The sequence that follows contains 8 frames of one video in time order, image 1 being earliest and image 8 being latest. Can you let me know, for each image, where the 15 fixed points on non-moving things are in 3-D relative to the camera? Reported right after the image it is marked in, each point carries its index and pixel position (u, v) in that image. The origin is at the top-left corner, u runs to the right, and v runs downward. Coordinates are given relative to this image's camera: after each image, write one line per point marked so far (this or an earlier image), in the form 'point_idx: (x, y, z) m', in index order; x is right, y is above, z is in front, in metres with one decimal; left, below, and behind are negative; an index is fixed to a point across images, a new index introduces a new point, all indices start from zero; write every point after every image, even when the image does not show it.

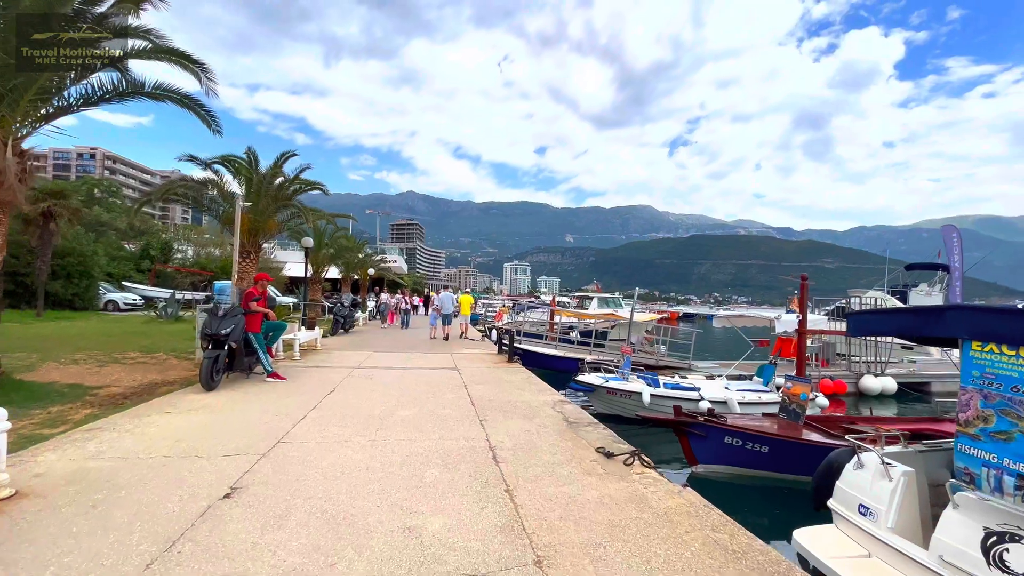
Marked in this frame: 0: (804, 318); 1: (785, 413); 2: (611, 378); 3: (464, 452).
0: (+5.4, -0.6, +8.4) m
1: (+4.9, -2.3, +8.4) m
2: (+2.4, -2.2, +11.2) m
3: (-0.6, -1.9, +5.4) m
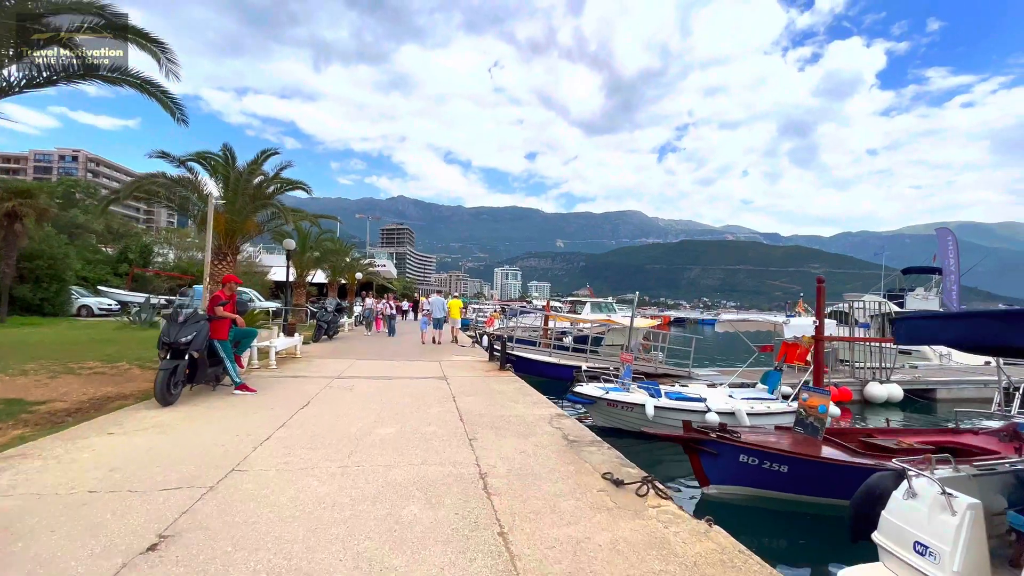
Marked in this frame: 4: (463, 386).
0: (+5.2, -0.6, +7.8) m
1: (+4.8, -2.3, +7.7) m
2: (+2.2, -2.3, +10.5) m
3: (-0.6, -1.9, +4.6) m
4: (-1.0, -2.1, +9.9) m
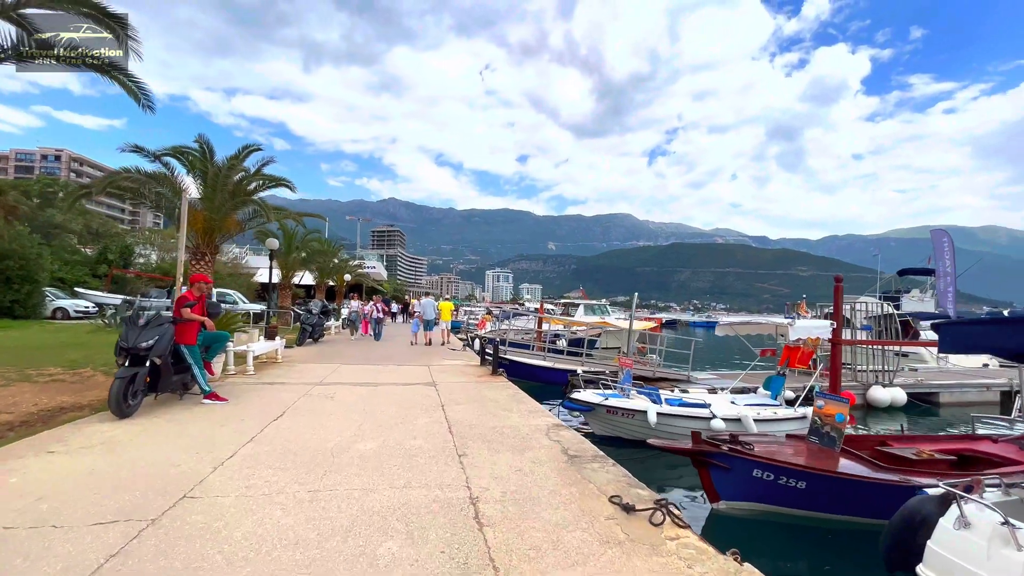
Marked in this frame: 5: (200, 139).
0: (+5.1, -0.6, +7.3) m
1: (+4.7, -2.3, +7.2) m
2: (+2.1, -2.3, +9.9) m
3: (-0.7, -1.9, +4.0) m
4: (-1.2, -2.1, +9.3) m
5: (-10.0, +4.8, +14.6) m
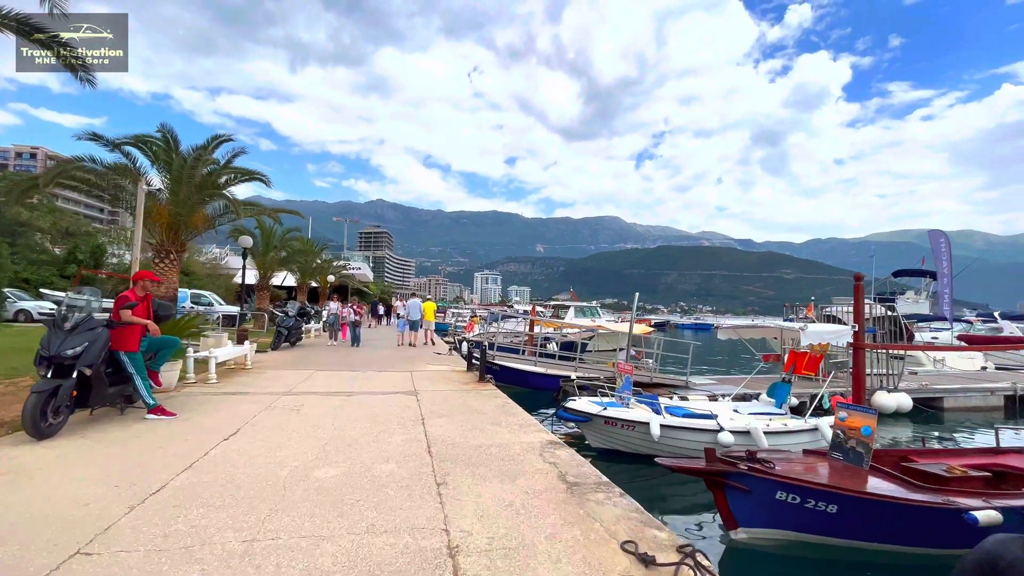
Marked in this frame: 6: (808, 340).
0: (+5.0, -0.6, +6.6) m
1: (+4.6, -2.3, +6.4) m
2: (+1.9, -2.3, +9.1) m
3: (-0.7, -1.9, +3.2) m
4: (-1.4, -2.1, +8.4) m
5: (-10.3, +4.7, +13.6) m
6: (+6.2, -1.1, +9.7) m
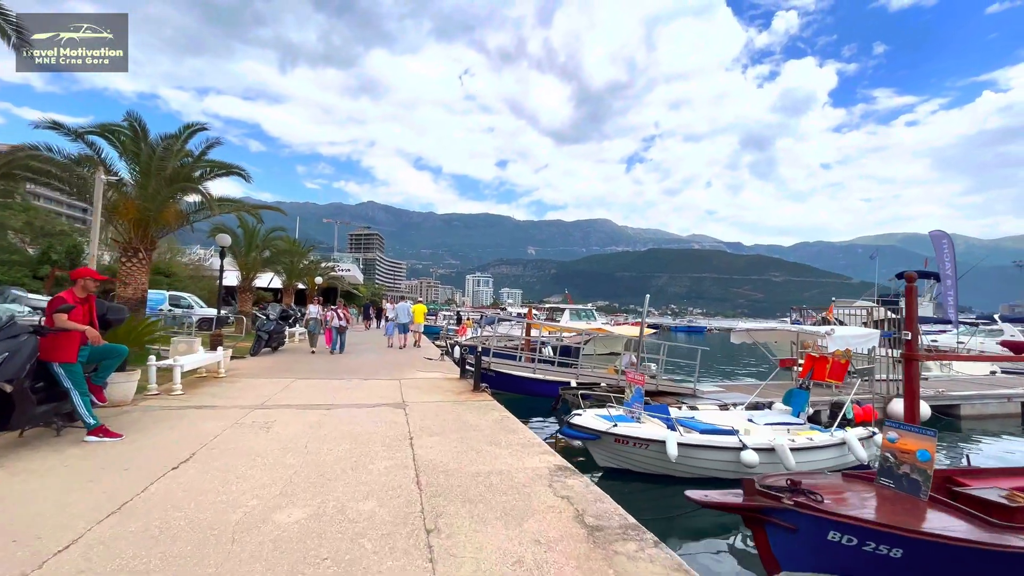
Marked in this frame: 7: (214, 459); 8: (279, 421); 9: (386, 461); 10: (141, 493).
0: (+5.0, -0.6, +5.8) m
1: (+4.6, -2.3, +5.6) m
2: (+1.8, -2.3, +8.3) m
3: (-0.6, -1.9, +2.3) m
4: (-1.4, -2.1, +7.5) m
5: (-10.4, +4.7, +12.5) m
6: (+6.2, -1.1, +8.9) m
7: (-3.5, -2.0, +5.3) m
8: (-3.6, -2.1, +7.2) m
9: (-1.5, -2.0, +5.4) m
10: (-3.5, -1.9, +4.4) m
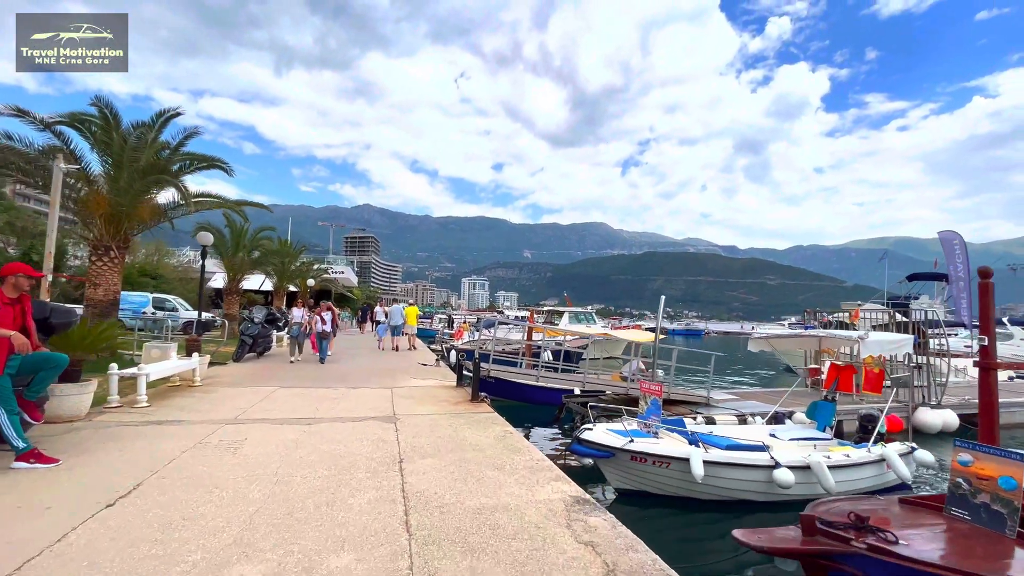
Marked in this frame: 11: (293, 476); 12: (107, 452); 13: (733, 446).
0: (+5.1, -0.6, +5.0) m
1: (+4.7, -2.3, +4.8) m
2: (+1.9, -2.3, +7.4) m
3: (-0.5, -1.8, +1.4) m
4: (-1.3, -2.1, +6.6) m
5: (-10.4, +4.7, +11.6) m
6: (+6.2, -1.1, +8.1) m
7: (-3.4, -2.0, +4.4) m
8: (-3.6, -2.1, +6.3) m
9: (-1.4, -2.0, +4.5) m
10: (-3.4, -1.9, +3.5) m
11: (-2.4, -2.0, +4.9) m
12: (-5.1, -2.1, +5.8) m
13: (+3.3, -2.4, +6.9) m
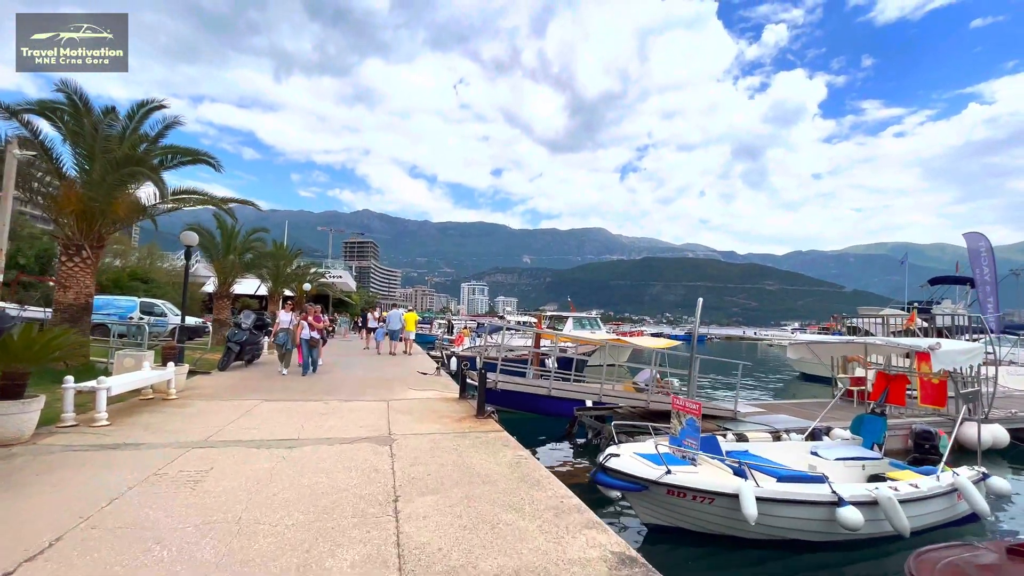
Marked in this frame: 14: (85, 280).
0: (+5.3, -0.6, +4.0) m
1: (+4.9, -2.3, +3.8) m
2: (+2.1, -2.3, +6.4) m
3: (-0.3, -1.8, +0.4) m
4: (-1.1, -2.1, +5.6) m
5: (-10.2, +4.6, +10.6) m
6: (+6.4, -1.2, +7.1) m
7: (-3.2, -2.0, +3.4) m
8: (-3.4, -2.1, +5.3) m
9: (-1.2, -2.0, +3.5) m
10: (-3.2, -1.9, +2.4) m
11: (-2.2, -2.0, +3.9) m
12: (-4.9, -2.0, +4.7) m
13: (+3.5, -2.4, +5.9) m
14: (-10.7, +0.2, +11.5) m
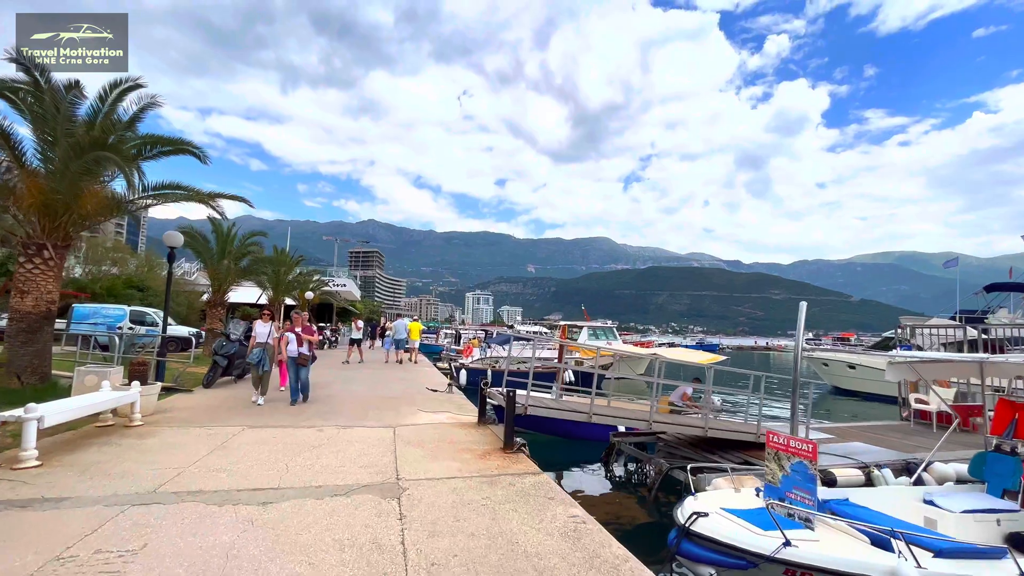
0: (+5.8, -0.5, +2.3) m
1: (+5.4, -2.2, +2.1) m
2: (+2.6, -2.3, +4.8) m
3: (+0.1, -1.7, -1.2) m
4: (-0.6, -2.1, +3.9) m
5: (-9.6, +4.5, +9.2) m
6: (+7.0, -1.2, +5.4) m
7: (-2.7, -1.9, +1.8) m
8: (-2.9, -2.1, +3.7) m
9: (-0.7, -1.9, +1.9) m
10: (-2.7, -1.8, +0.8) m
11: (-1.7, -2.0, +2.3) m
12: (-4.4, -2.0, +3.1) m
13: (+4.0, -2.4, +4.2) m
14: (-10.1, +0.1, +10.0) m
